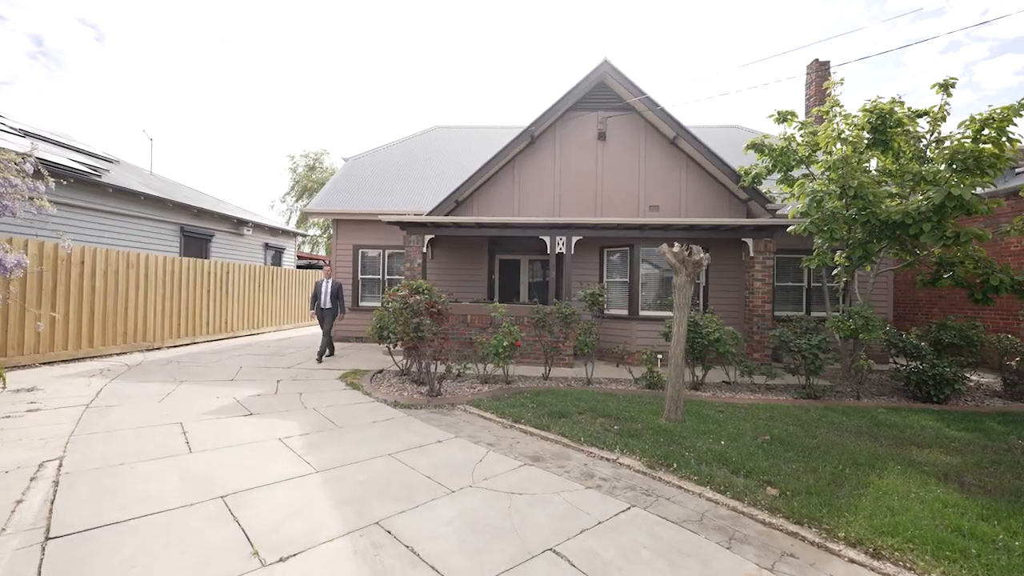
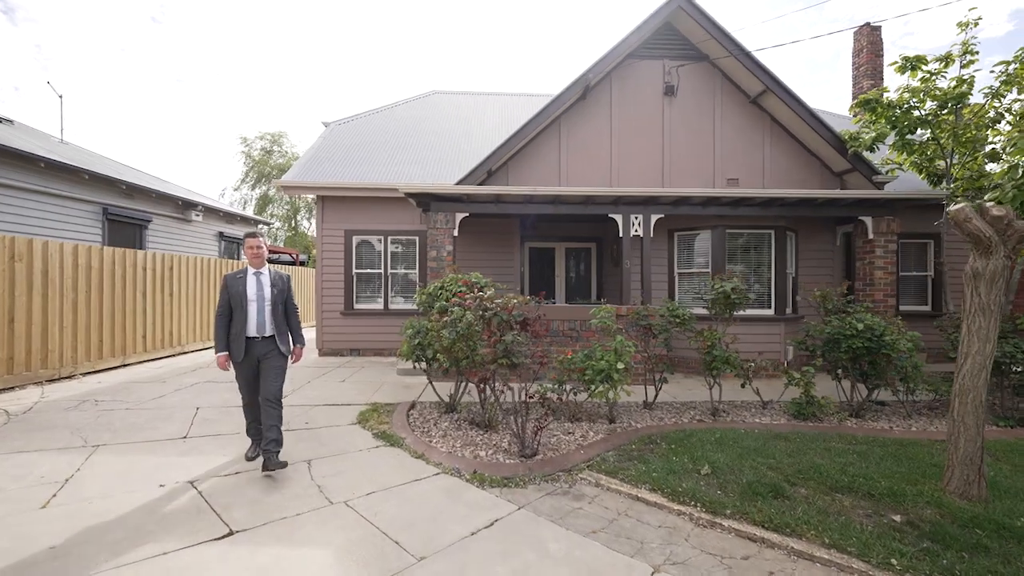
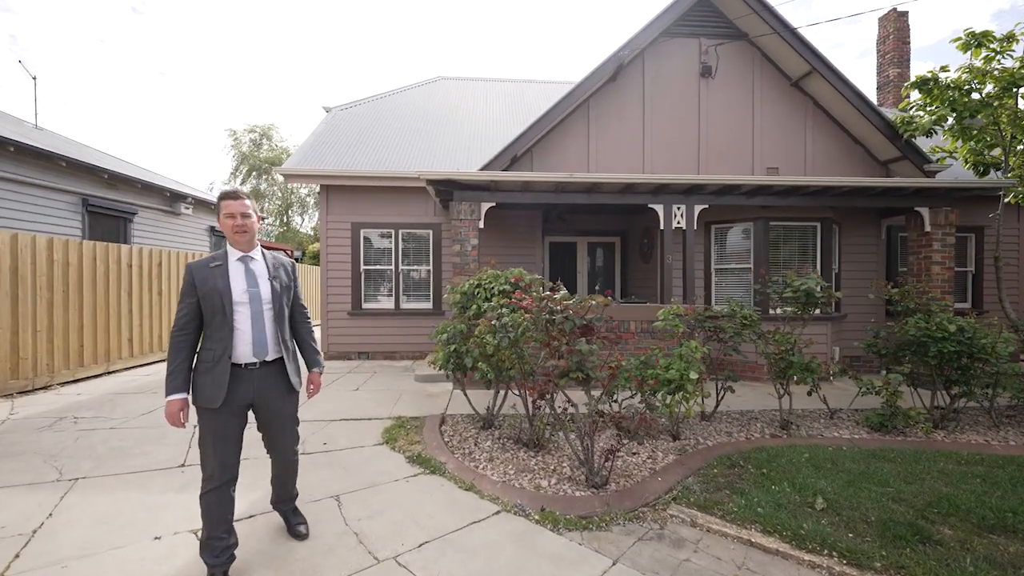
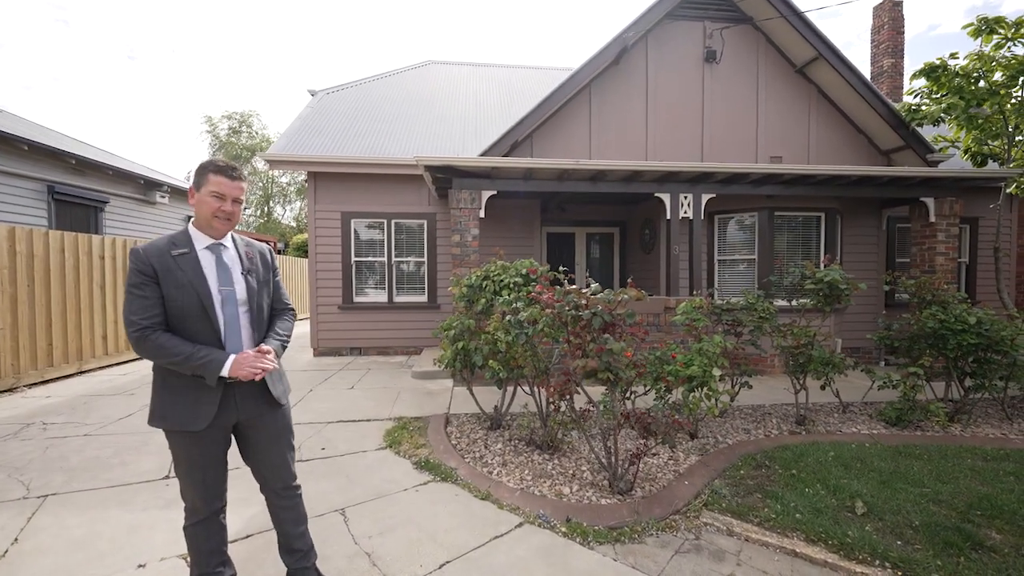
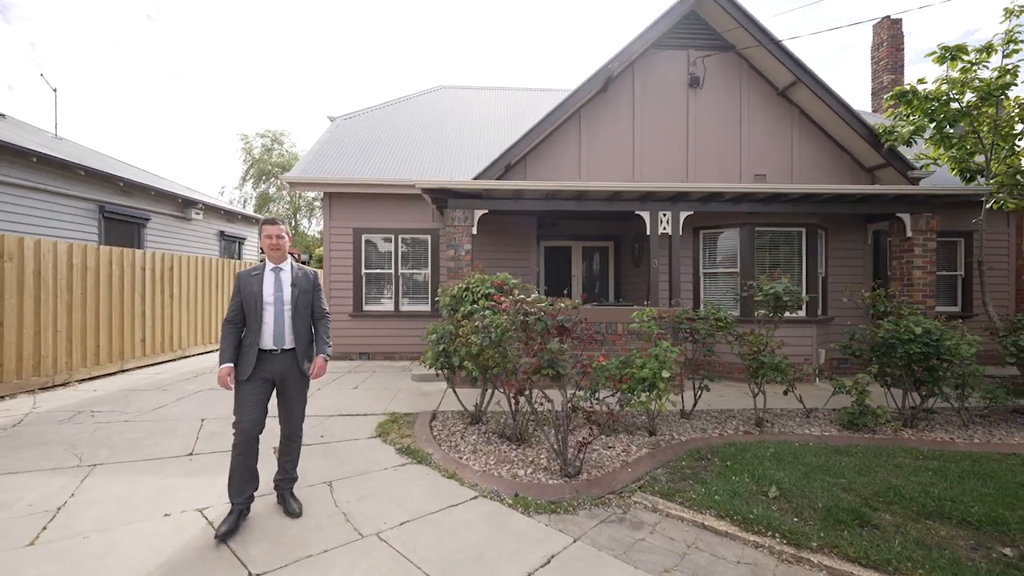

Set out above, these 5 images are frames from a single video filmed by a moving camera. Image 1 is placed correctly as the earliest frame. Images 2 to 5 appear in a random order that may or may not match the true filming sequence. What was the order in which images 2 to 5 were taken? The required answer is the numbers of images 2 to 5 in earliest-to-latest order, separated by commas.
2, 5, 3, 4
